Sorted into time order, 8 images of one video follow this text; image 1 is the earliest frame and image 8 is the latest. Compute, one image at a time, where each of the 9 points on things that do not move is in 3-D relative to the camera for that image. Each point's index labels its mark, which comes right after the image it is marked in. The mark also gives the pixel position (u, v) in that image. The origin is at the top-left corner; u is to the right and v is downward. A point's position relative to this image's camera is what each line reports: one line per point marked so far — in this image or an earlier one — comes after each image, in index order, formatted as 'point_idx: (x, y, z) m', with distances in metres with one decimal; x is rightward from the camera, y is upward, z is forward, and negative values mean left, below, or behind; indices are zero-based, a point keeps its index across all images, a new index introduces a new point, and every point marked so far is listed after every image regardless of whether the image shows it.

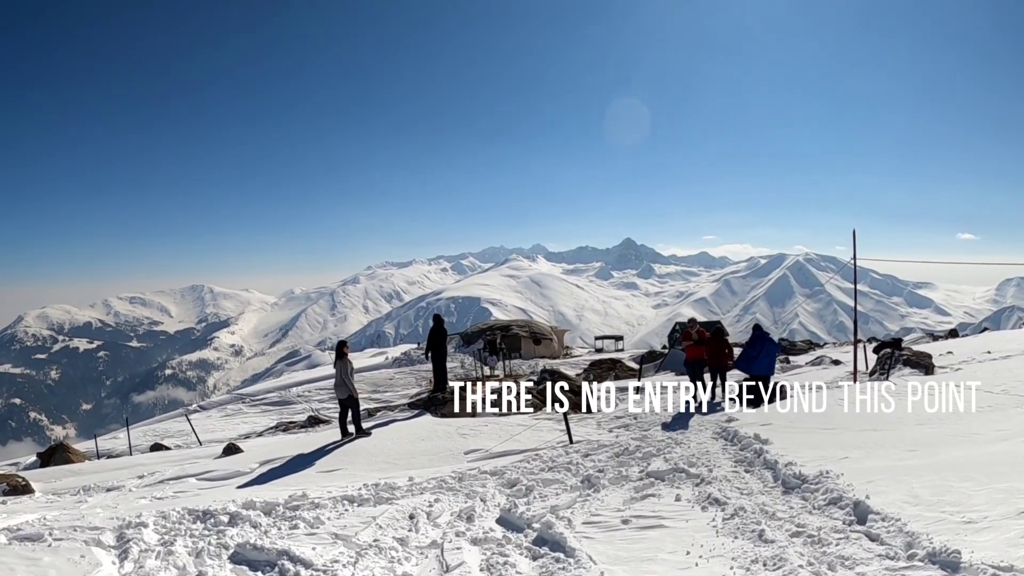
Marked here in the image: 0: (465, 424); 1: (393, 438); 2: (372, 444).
0: (-1.6, -4.6, +17.9) m
1: (-3.6, -4.7, +16.7) m
2: (-4.2, -4.7, +16.3) m
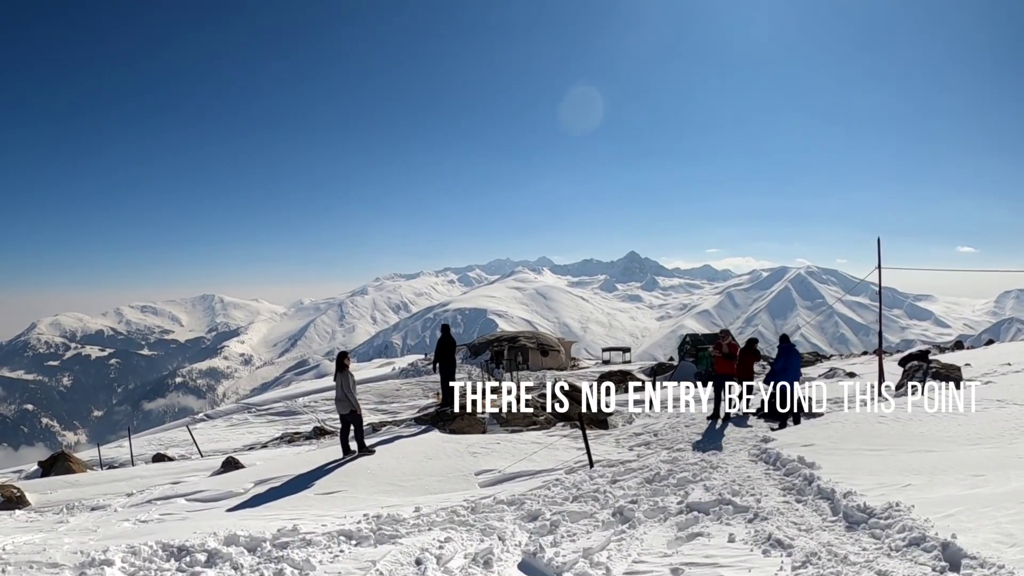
0: (-1.2, -4.8, +16.8) m
1: (-3.2, -4.9, +15.6) m
2: (-3.8, -4.9, +15.2) m
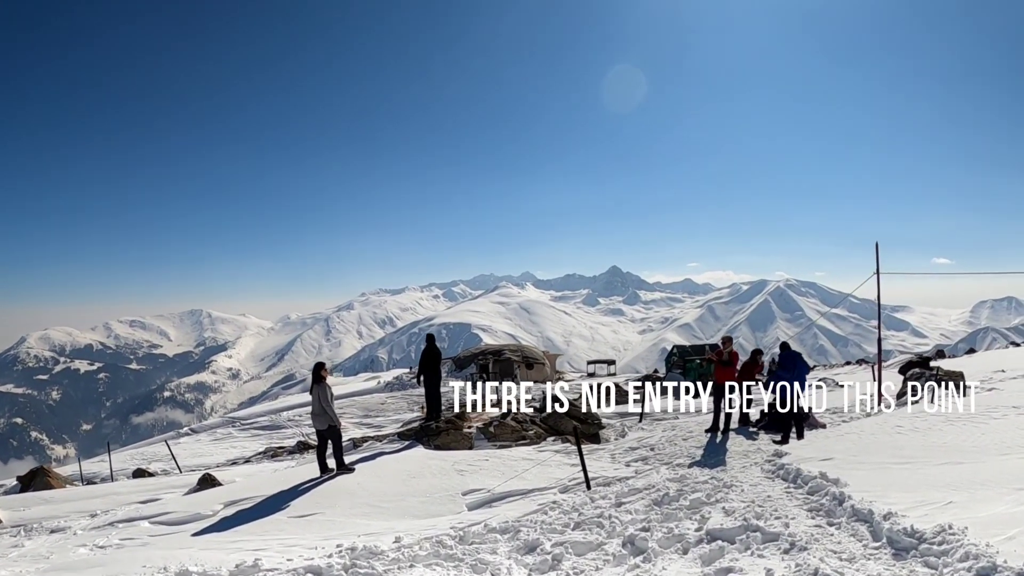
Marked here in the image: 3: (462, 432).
0: (-1.5, -5.0, +15.6) m
1: (-3.5, -5.0, +14.3) m
2: (-4.1, -5.0, +14.0) m
3: (-1.7, -4.9, +18.3) m
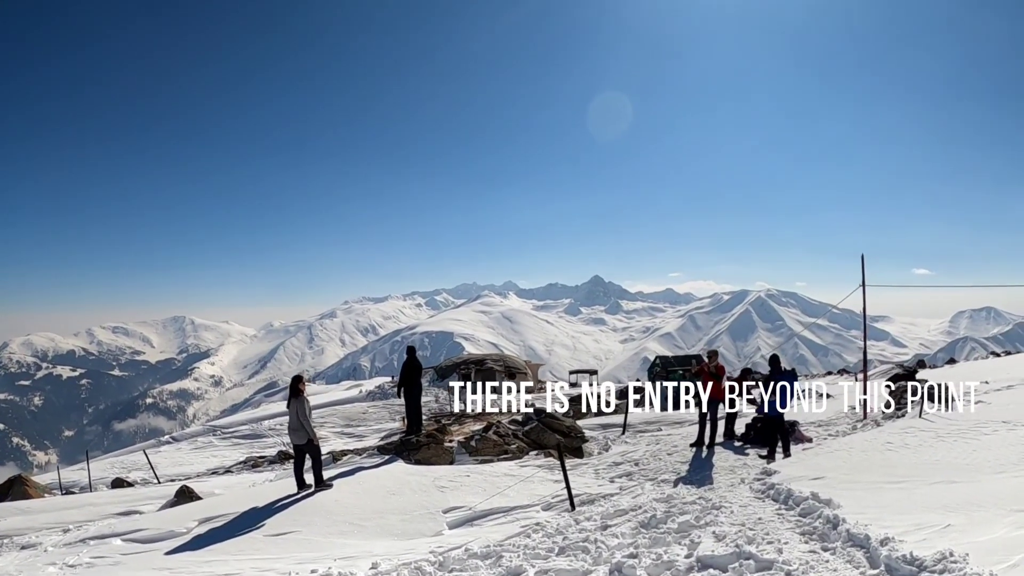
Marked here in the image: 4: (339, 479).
0: (-1.9, -5.3, +15.1) m
1: (-3.9, -5.3, +13.8) m
2: (-4.5, -5.3, +13.4) m
3: (-2.3, -5.3, +17.8) m
4: (-4.9, -5.4, +15.1) m
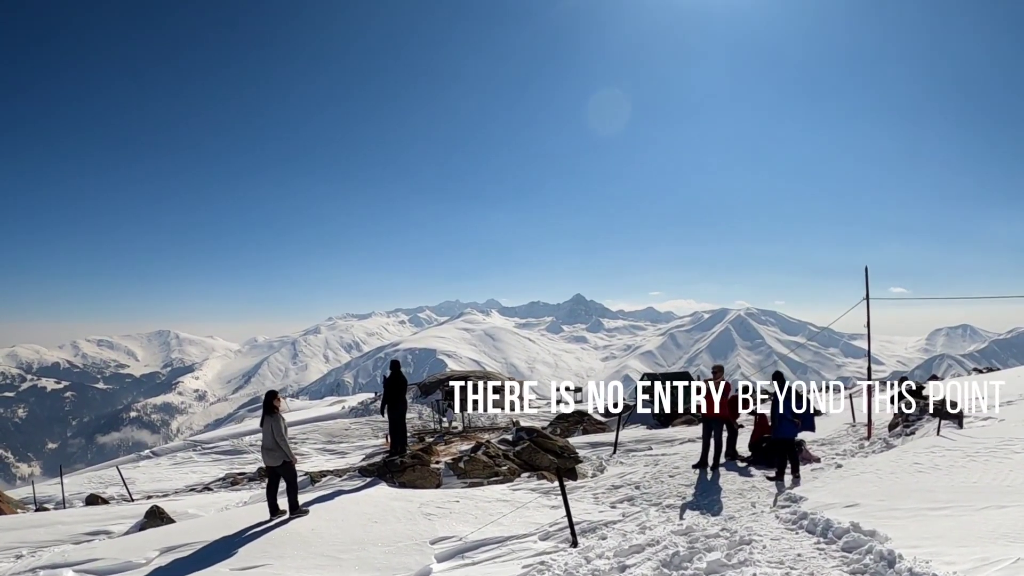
0: (-2.1, -5.5, +13.8) m
1: (-4.1, -5.4, +12.5) m
2: (-4.7, -5.4, +12.0) m
3: (-2.5, -5.5, +16.5) m
4: (-5.1, -5.6, +13.7) m
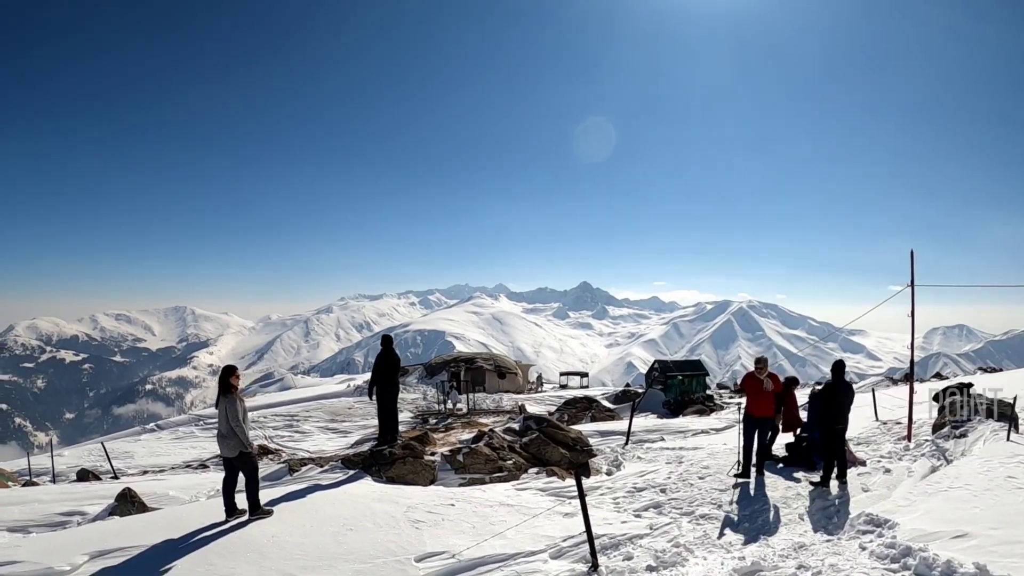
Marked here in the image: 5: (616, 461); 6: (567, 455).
0: (-2.0, -4.7, +11.8) m
1: (-4.0, -4.6, +10.4) m
2: (-4.6, -4.6, +10.0) m
3: (-2.4, -4.6, +14.4) m
4: (-4.9, -4.7, +11.7) m
5: (+3.5, -5.8, +17.9) m
6: (+1.7, -5.2, +16.9) m
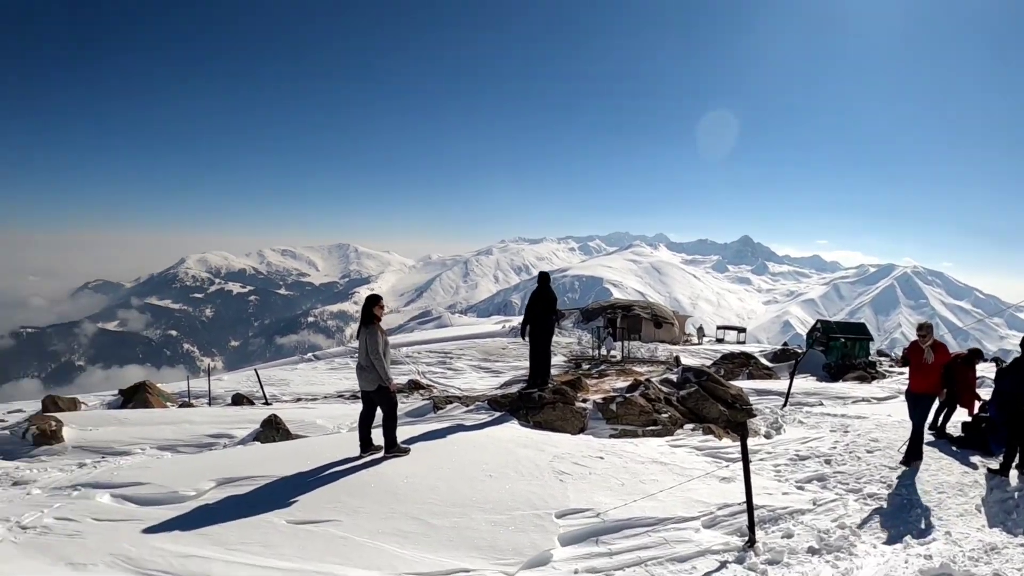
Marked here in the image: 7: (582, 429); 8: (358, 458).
0: (+0.8, -3.2, +10.4) m
1: (-1.4, -3.2, +9.5) m
2: (-2.0, -3.2, +9.2) m
3: (+1.1, -3.0, +13.0) m
4: (-2.0, -3.2, +10.9) m
5: (+7.6, -4.1, +15.2) m
6: (+5.6, -3.5, +14.5) m
7: (+1.3, -3.4, +12.8) m
8: (-3.0, -3.3, +10.1) m
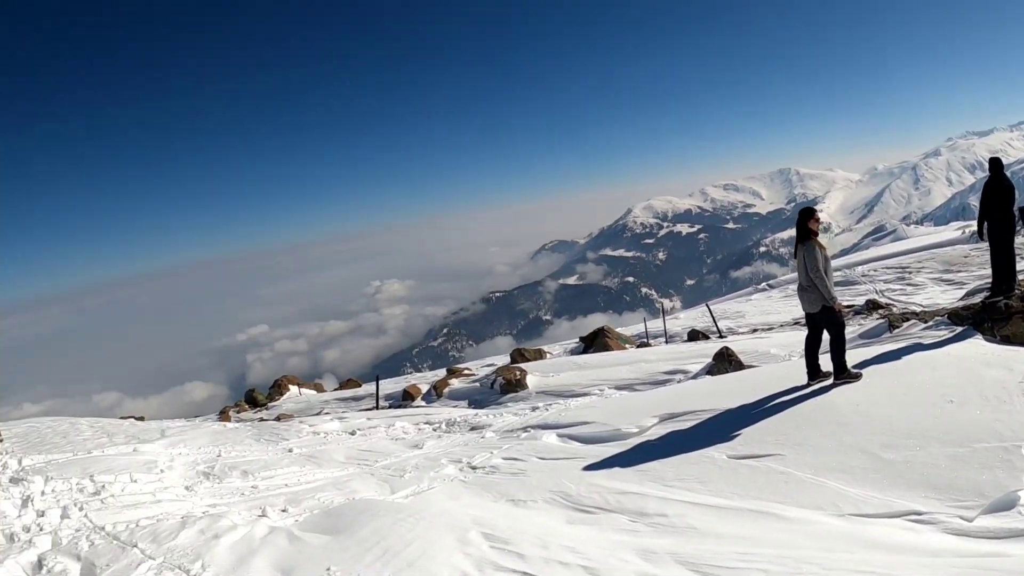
0: (+8.1, -1.3, +8.4) m
1: (+5.8, -1.7, +8.7) m
2: (+5.1, -1.9, +8.8) m
3: (+9.6, -0.7, +10.6) m
4: (+5.9, -1.6, +10.3) m
5: (+16.4, -0.5, +9.2) m
6: (+14.2, -0.4, +9.6) m
7: (+9.7, -1.1, +10.2) m
8: (+4.7, -2.0, +10.0) m
